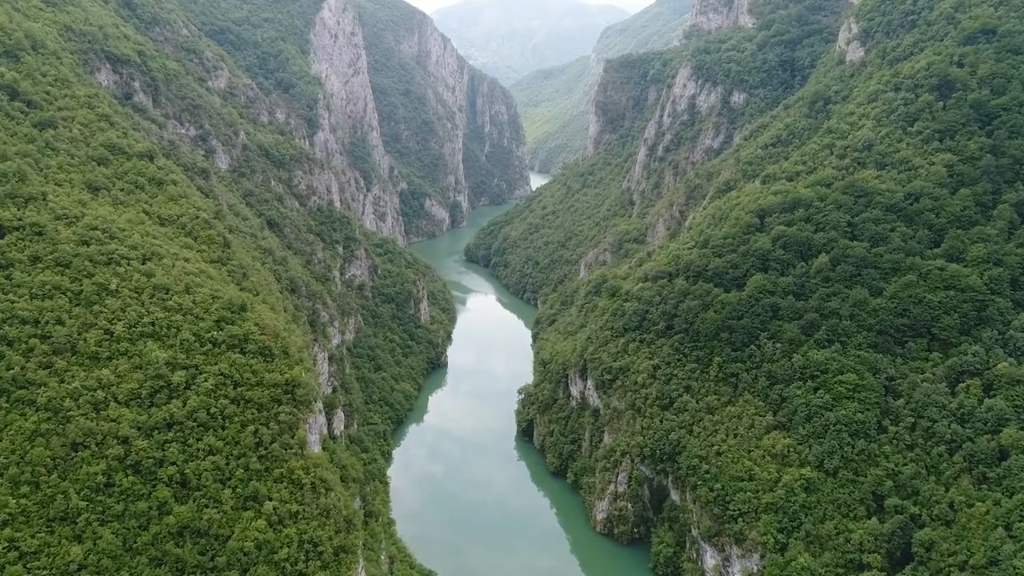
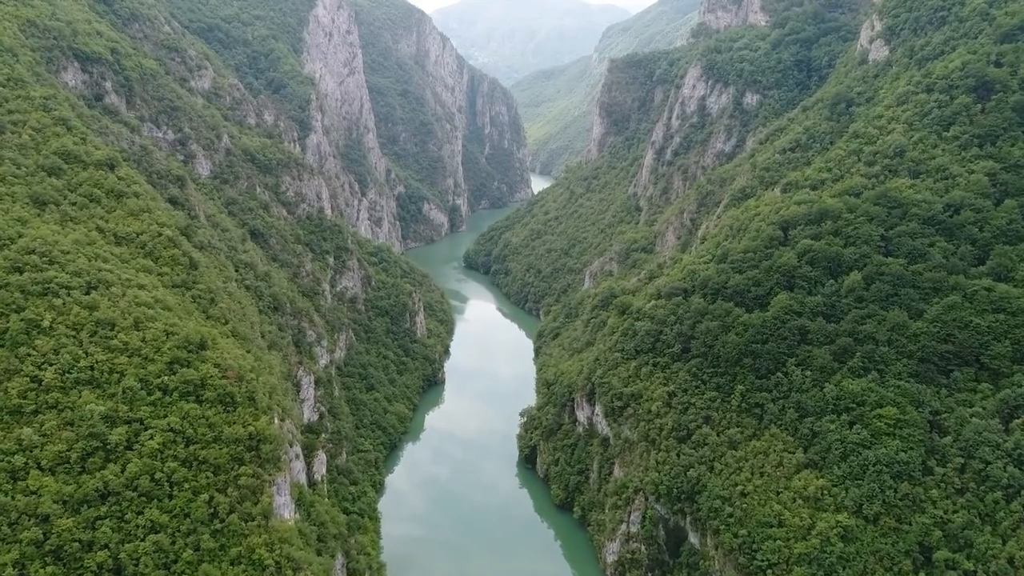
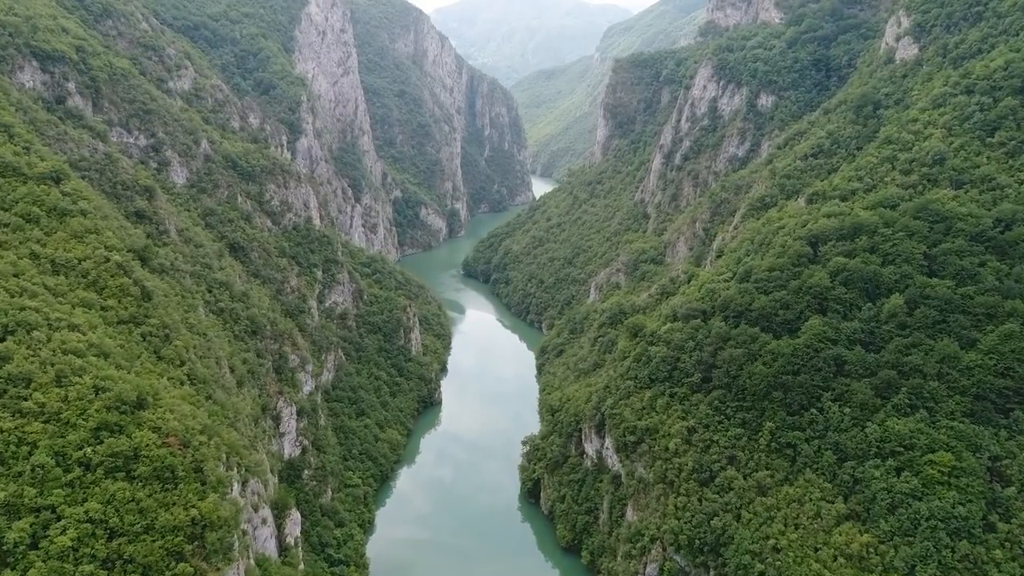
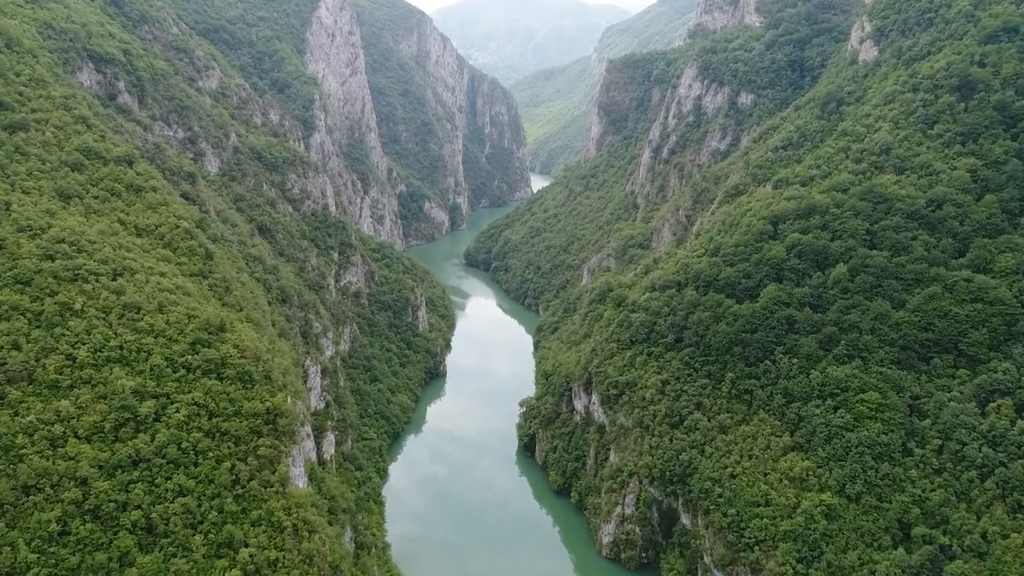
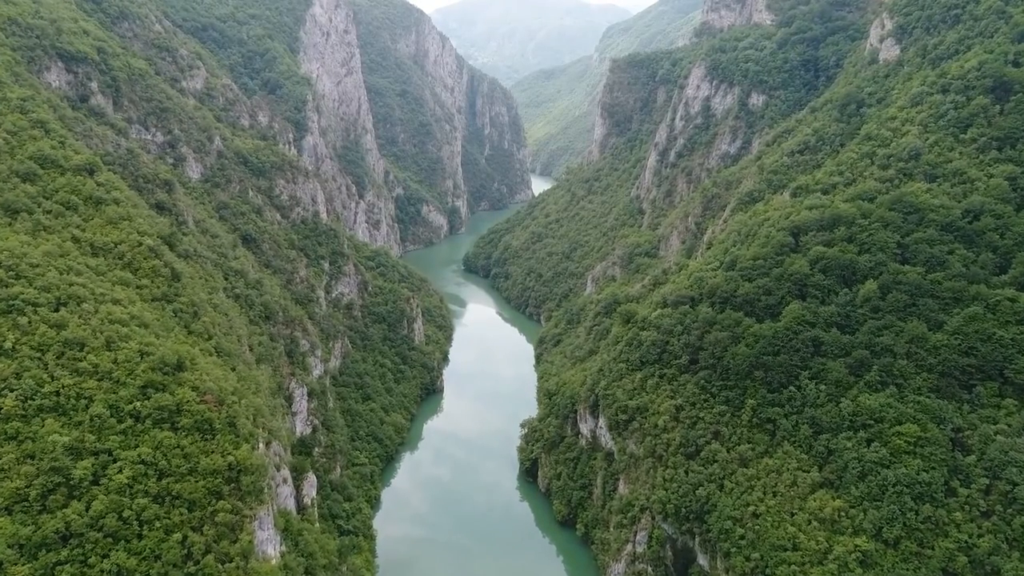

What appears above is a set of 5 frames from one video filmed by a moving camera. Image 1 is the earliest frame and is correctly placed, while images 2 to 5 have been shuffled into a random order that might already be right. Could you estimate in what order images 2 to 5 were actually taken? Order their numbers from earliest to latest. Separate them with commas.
4, 2, 5, 3
